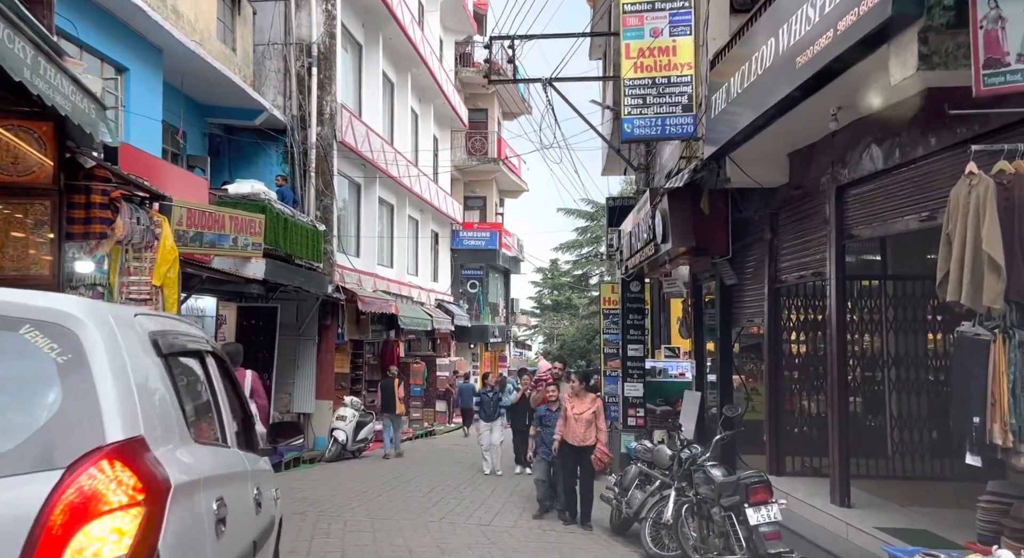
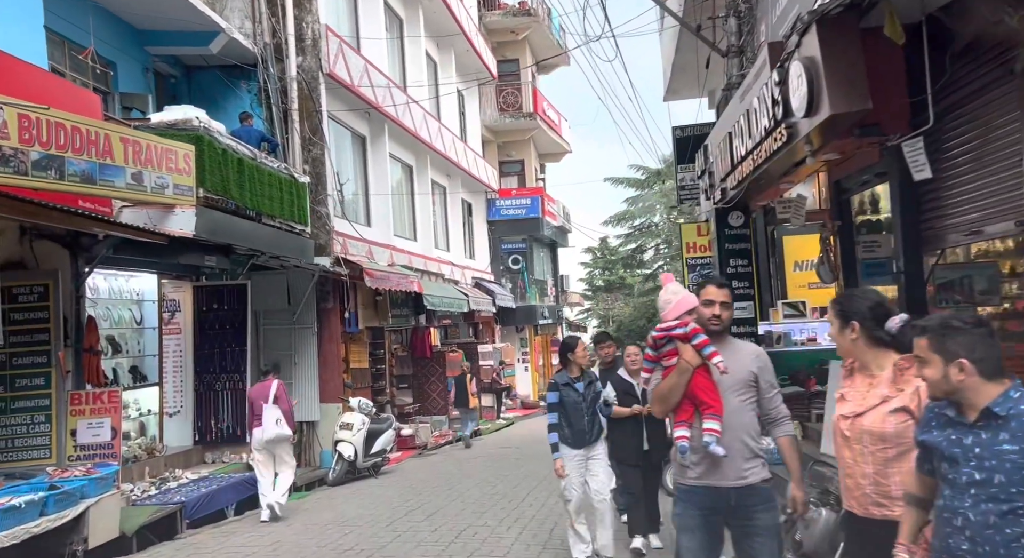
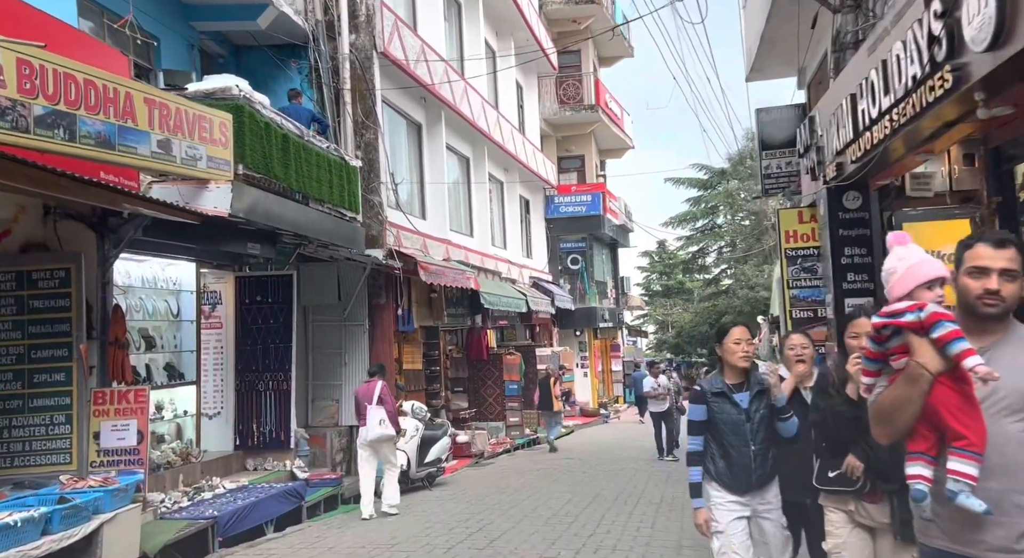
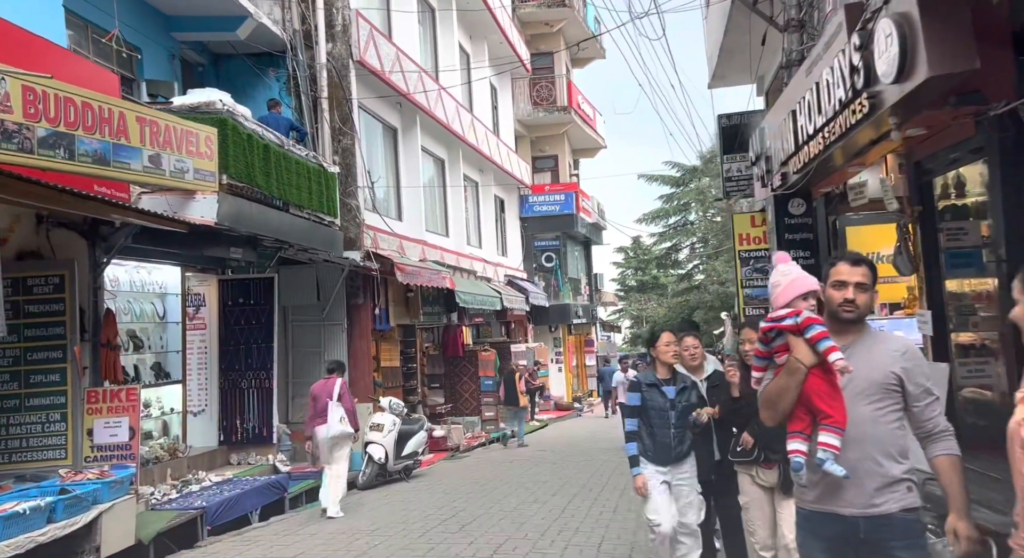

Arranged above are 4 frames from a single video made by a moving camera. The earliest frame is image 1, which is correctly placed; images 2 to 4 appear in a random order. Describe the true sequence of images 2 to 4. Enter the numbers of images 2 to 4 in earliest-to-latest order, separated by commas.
2, 4, 3
